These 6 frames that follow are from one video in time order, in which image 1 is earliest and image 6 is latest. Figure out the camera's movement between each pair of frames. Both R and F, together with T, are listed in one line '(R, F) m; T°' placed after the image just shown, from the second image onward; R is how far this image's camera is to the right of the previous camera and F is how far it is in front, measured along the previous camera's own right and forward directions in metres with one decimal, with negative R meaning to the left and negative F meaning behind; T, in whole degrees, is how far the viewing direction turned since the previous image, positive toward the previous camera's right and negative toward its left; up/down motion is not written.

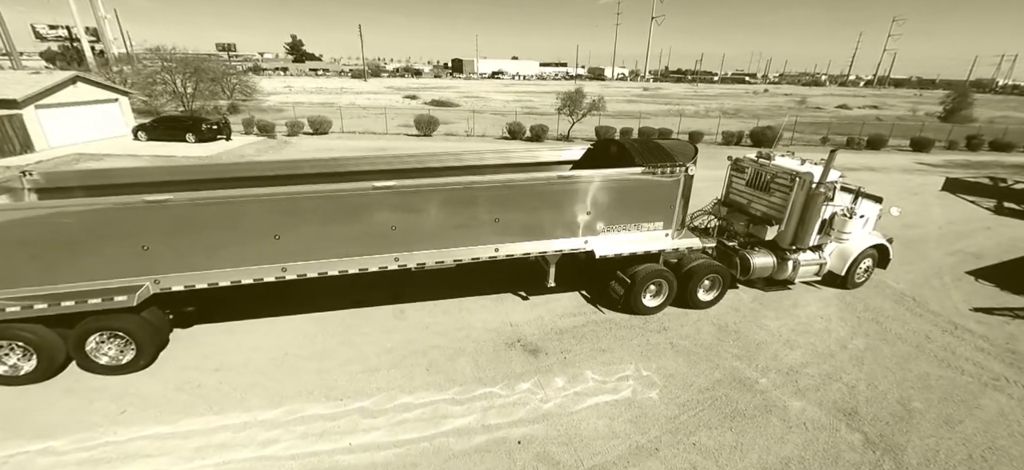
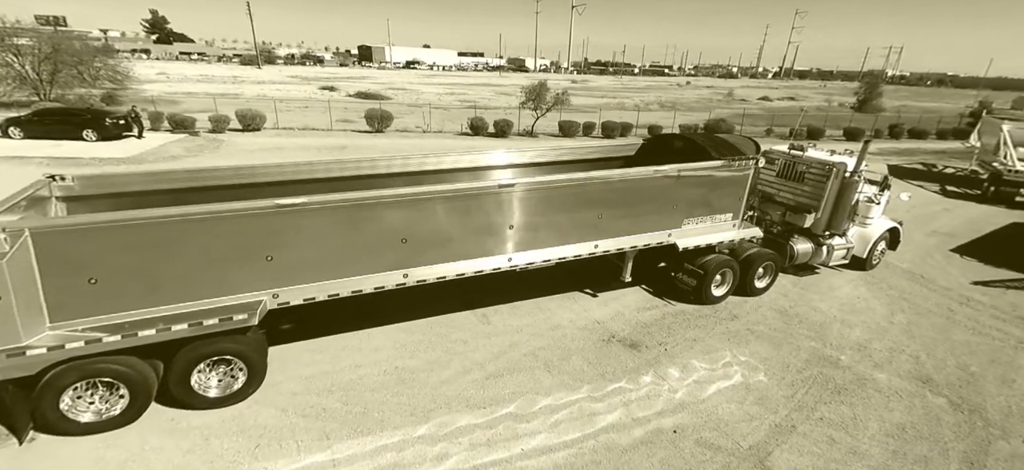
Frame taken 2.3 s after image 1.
(-2.2, 0.0) m; +7°
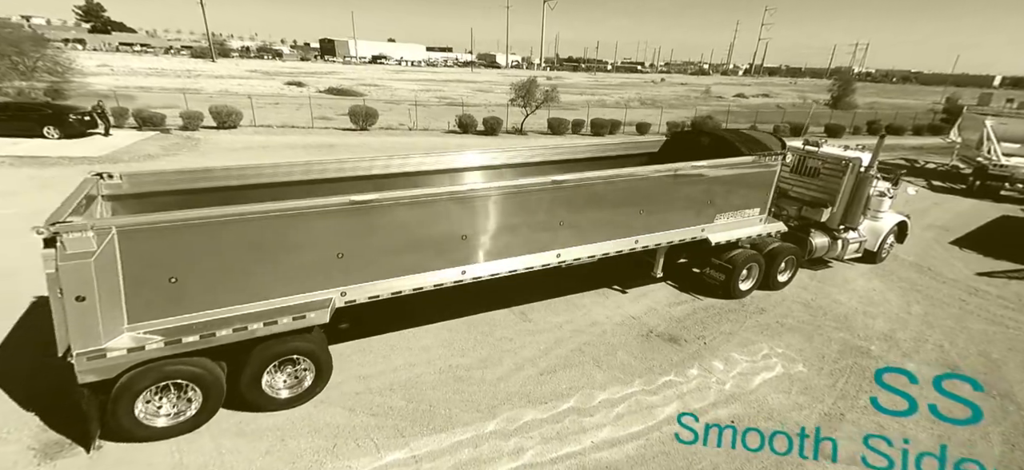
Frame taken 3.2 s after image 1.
(-0.9, -0.1) m; +2°
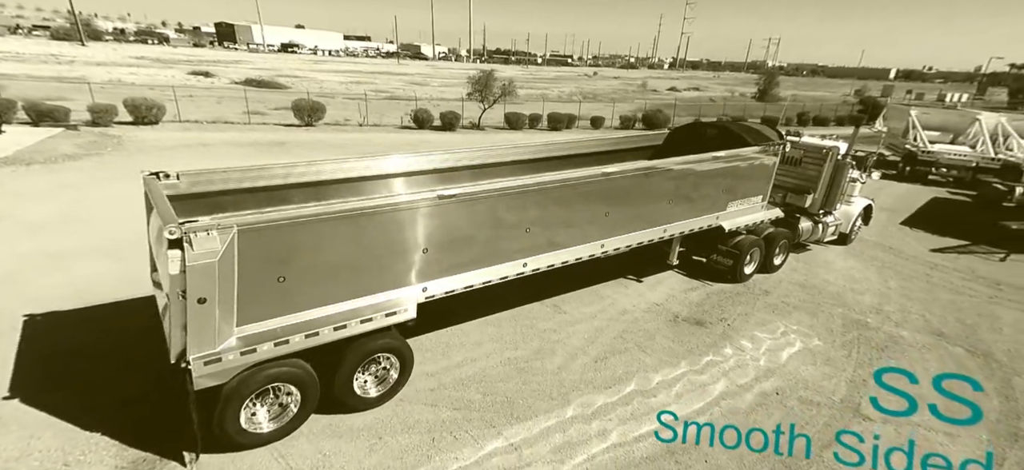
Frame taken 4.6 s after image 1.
(-1.4, -0.1) m; +6°
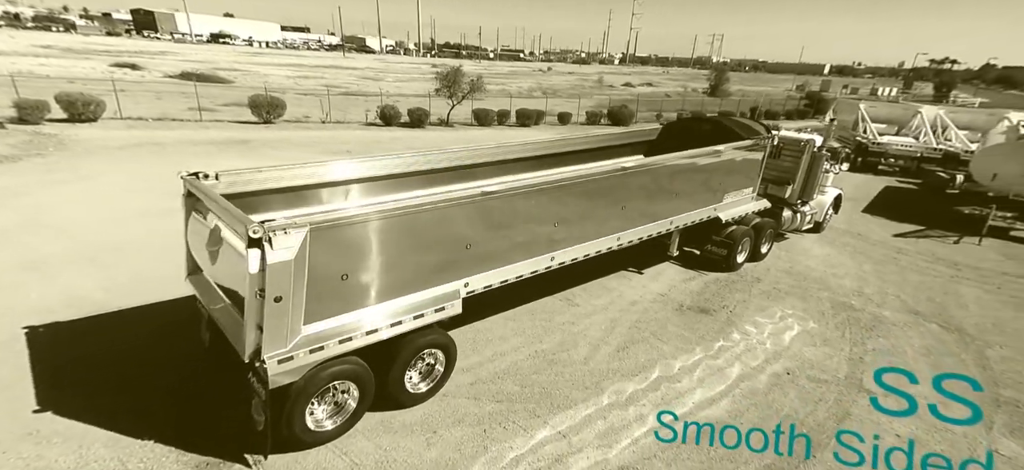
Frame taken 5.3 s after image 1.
(-0.8, -0.1) m; +4°
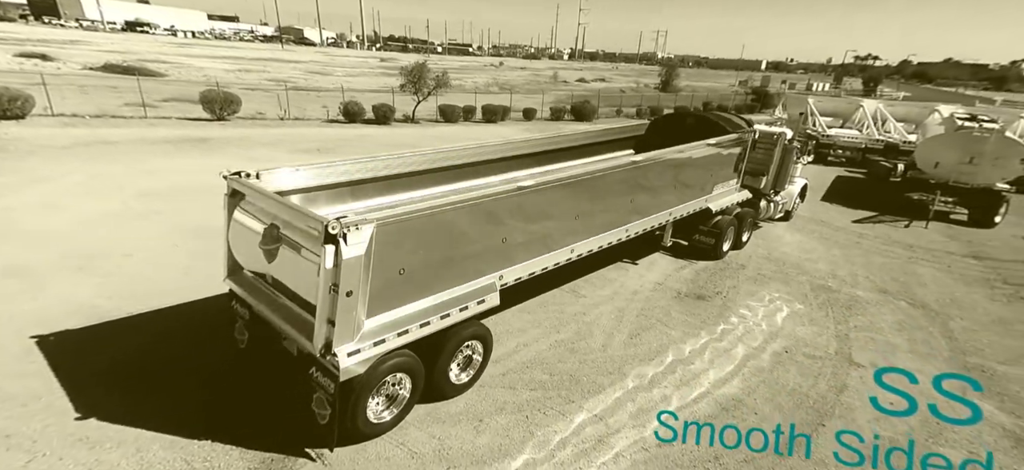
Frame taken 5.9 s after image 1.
(-0.8, -0.2) m; +5°
